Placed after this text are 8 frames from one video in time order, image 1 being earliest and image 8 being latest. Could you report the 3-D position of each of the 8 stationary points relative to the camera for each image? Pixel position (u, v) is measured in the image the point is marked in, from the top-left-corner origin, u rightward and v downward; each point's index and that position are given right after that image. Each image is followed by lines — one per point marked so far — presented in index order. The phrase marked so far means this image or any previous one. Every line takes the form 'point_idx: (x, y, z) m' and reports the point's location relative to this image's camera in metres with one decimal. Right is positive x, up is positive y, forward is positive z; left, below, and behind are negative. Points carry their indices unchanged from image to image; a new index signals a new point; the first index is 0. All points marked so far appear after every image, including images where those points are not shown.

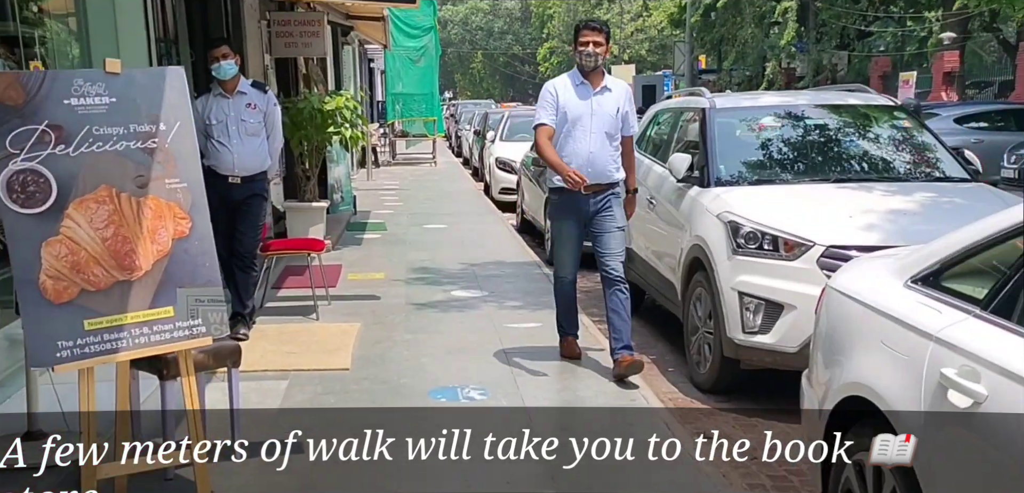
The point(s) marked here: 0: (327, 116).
0: (-1.9, +1.3, +10.0) m
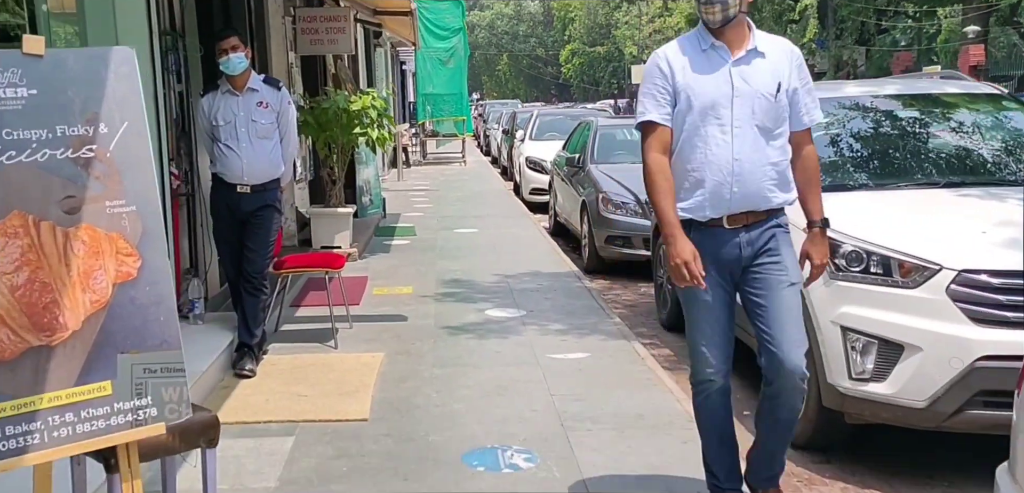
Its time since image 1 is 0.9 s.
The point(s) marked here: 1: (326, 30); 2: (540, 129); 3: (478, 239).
0: (-1.5, +1.2, +9.3) m
1: (-1.9, +2.1, +9.6) m
2: (+0.5, +2.0, +17.0) m
3: (-0.4, +0.1, +11.1) m
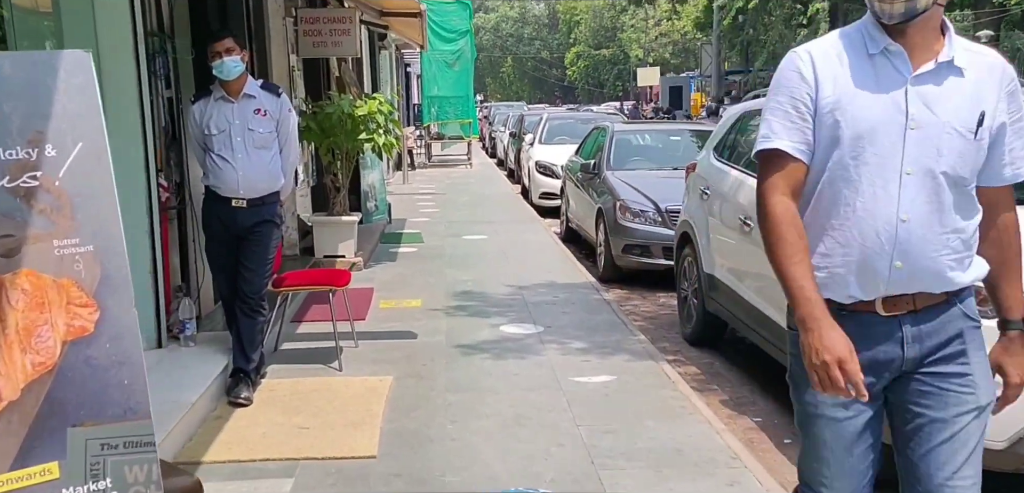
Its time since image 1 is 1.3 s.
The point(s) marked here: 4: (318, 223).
0: (-1.4, +1.1, +8.9) m
1: (-1.8, +2.0, +9.2) m
2: (+0.6, +1.9, +16.6) m
3: (-0.3, 0.0, +10.7) m
4: (-1.8, +0.2, +8.9) m
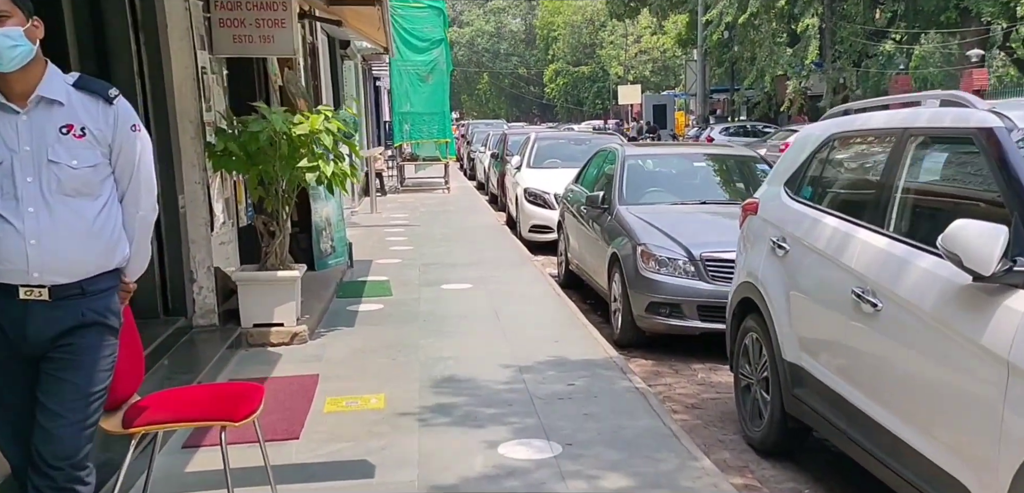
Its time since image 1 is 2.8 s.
0: (-1.4, +0.7, +6.7) m
1: (-1.8, +1.6, +7.0) m
2: (+0.4, +1.4, +14.5) m
3: (-0.3, -0.5, +8.5) m
4: (-1.8, -0.2, +6.6) m
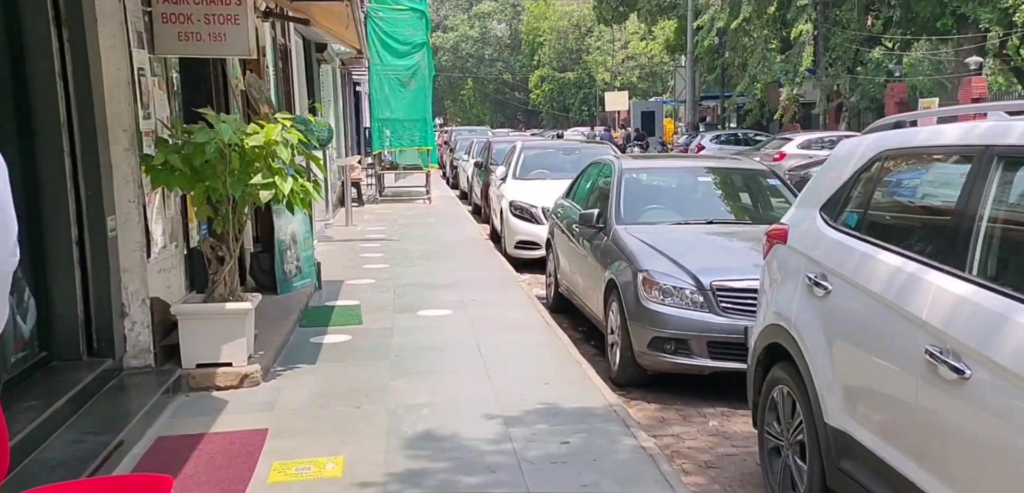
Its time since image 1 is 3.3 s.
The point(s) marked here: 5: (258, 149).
0: (-1.5, +0.5, +5.8) m
1: (-1.9, +1.4, +6.2) m
2: (+0.2, +1.1, +13.6) m
3: (-0.5, -0.6, +7.6) m
4: (-1.9, -0.4, +5.7) m
5: (-1.5, +0.6, +6.0) m
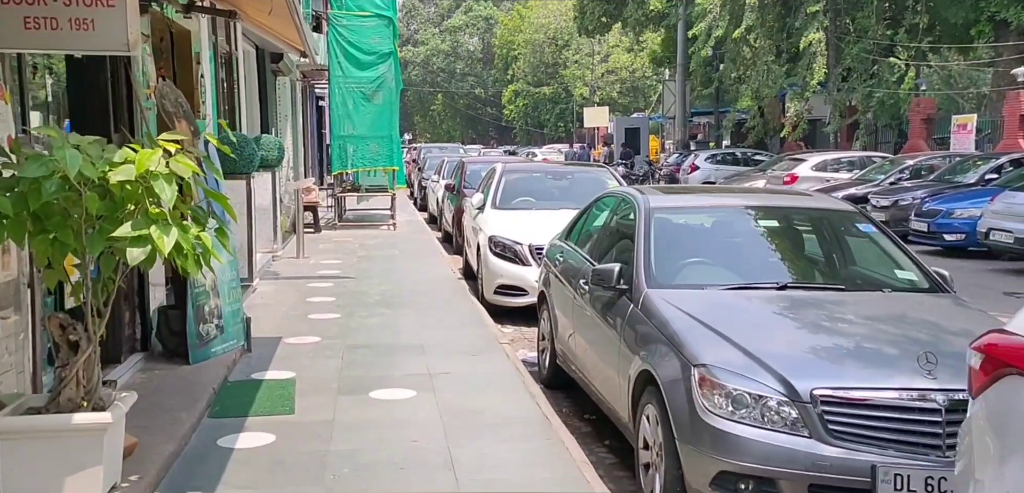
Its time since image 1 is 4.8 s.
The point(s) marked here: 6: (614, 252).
0: (-1.5, +0.2, +3.7) m
1: (-2.0, +1.1, +4.1) m
2: (-0.1, +0.7, +11.6) m
3: (-0.5, -1.0, +5.6) m
4: (-2.0, -0.7, +3.6) m
5: (-1.5, +0.2, +3.9) m
6: (+0.6, 0.0, +6.0) m
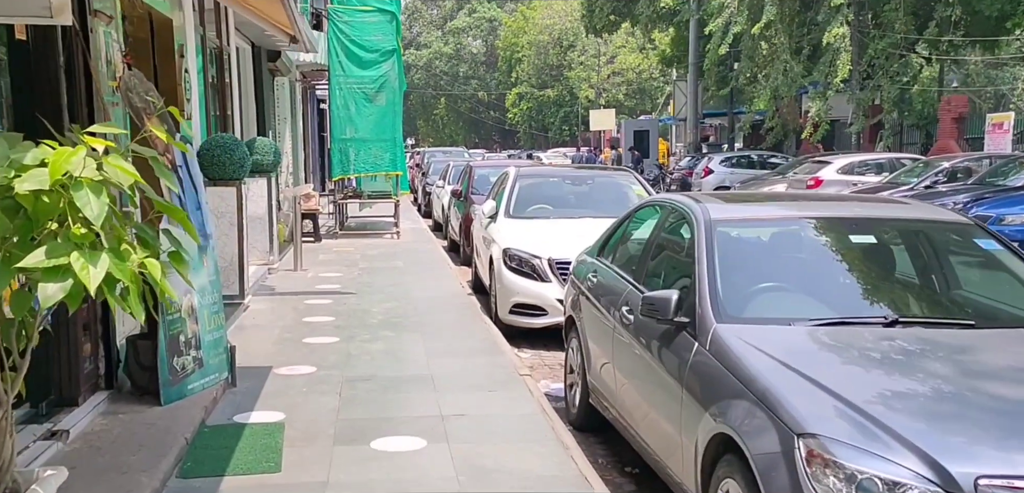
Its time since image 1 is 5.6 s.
0: (-1.4, +0.1, +2.7) m
1: (-1.8, +1.0, +3.1) m
2: (+0.1, +0.5, +10.6) m
3: (-0.4, -1.1, +4.6) m
4: (-1.8, -0.8, +2.6) m
5: (-1.4, +0.1, +2.9) m
6: (+0.8, -0.1, +5.0) m
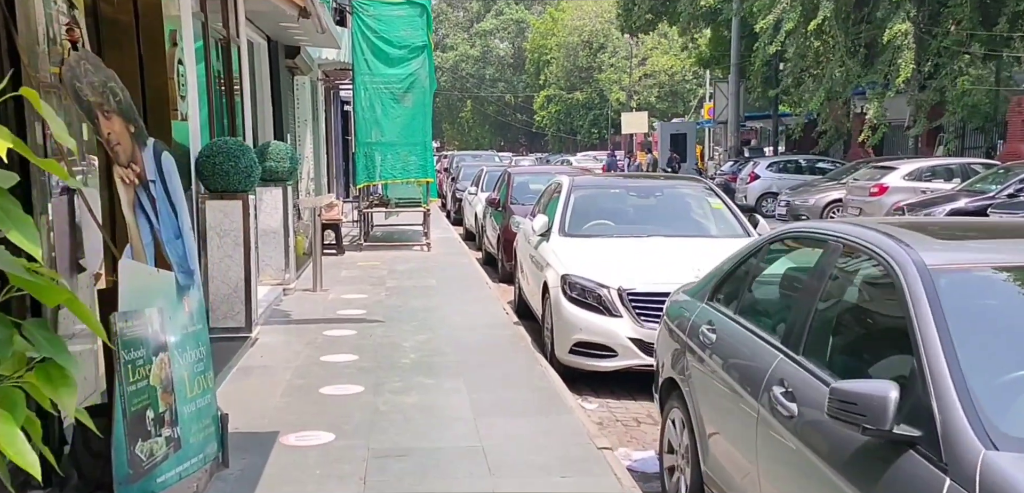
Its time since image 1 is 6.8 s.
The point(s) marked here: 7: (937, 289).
0: (-1.1, -0.1, +1.2) m
1: (-1.5, +0.8, +1.6) m
2: (+0.6, +0.3, +9.0) m
3: (0.0, -1.3, +3.0) m
4: (-1.5, -1.0, +1.1) m
5: (-1.1, 0.0, +1.4) m
6: (+1.1, -0.3, +3.4) m
7: (+1.3, -0.1, +3.1) m
